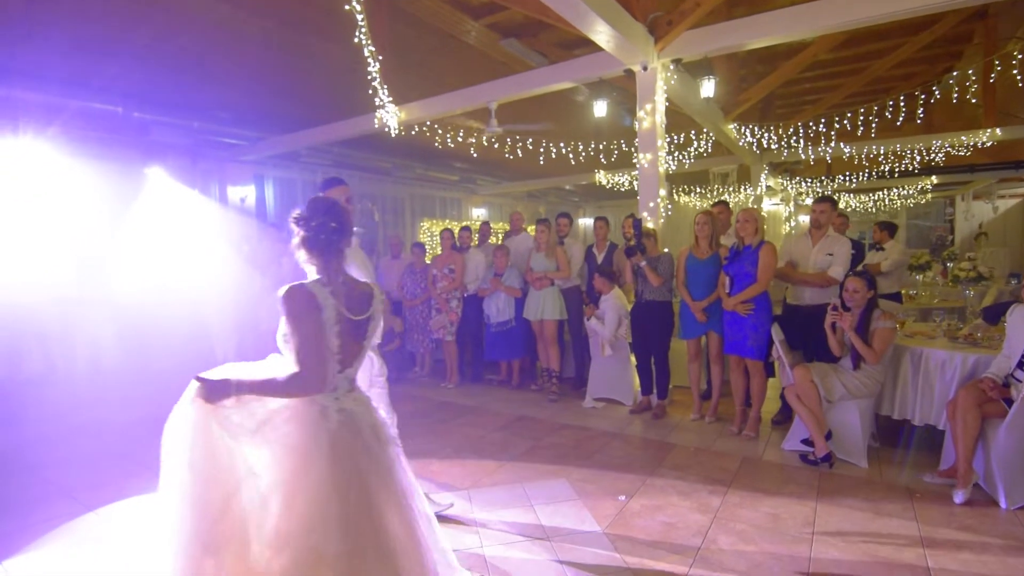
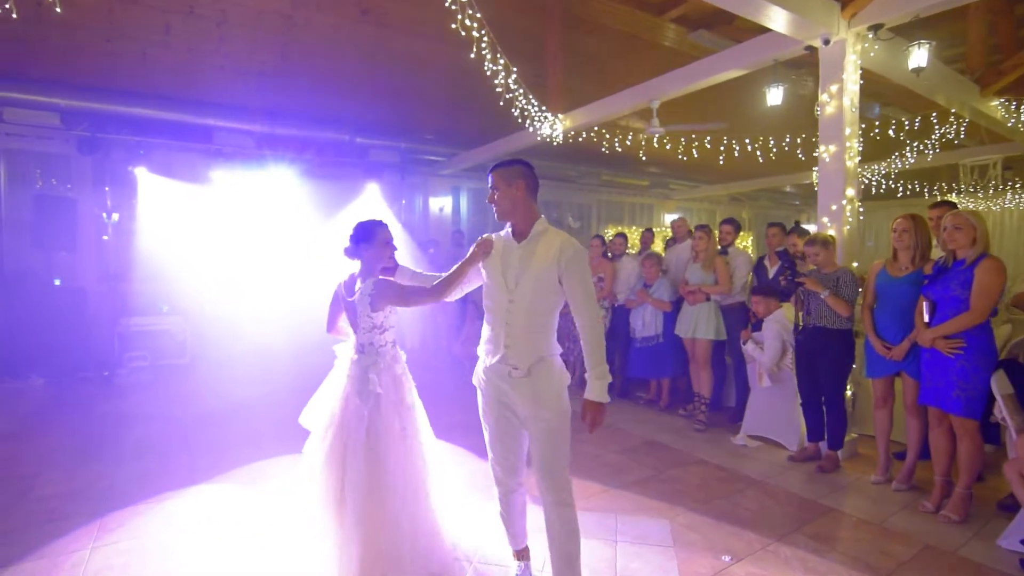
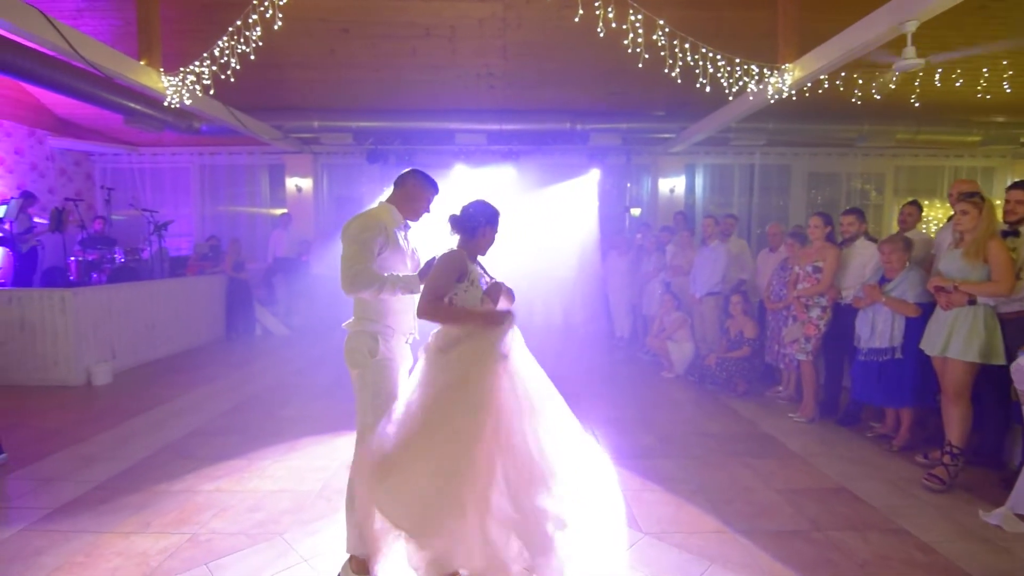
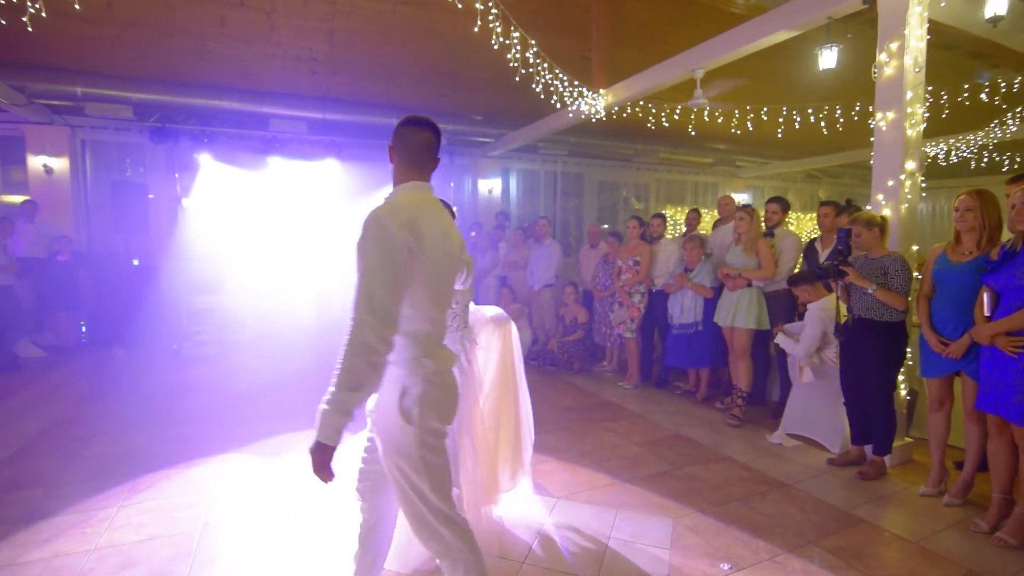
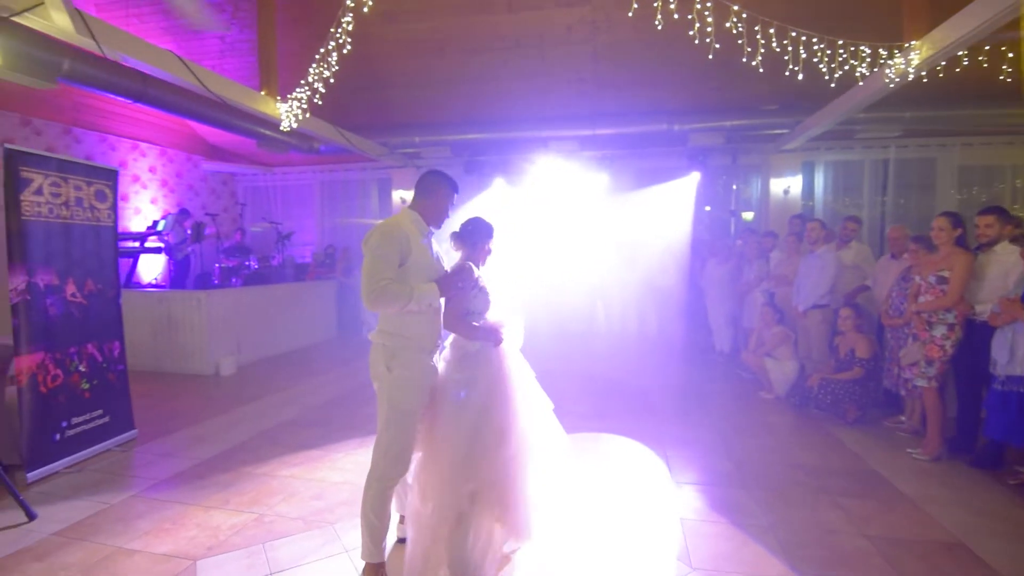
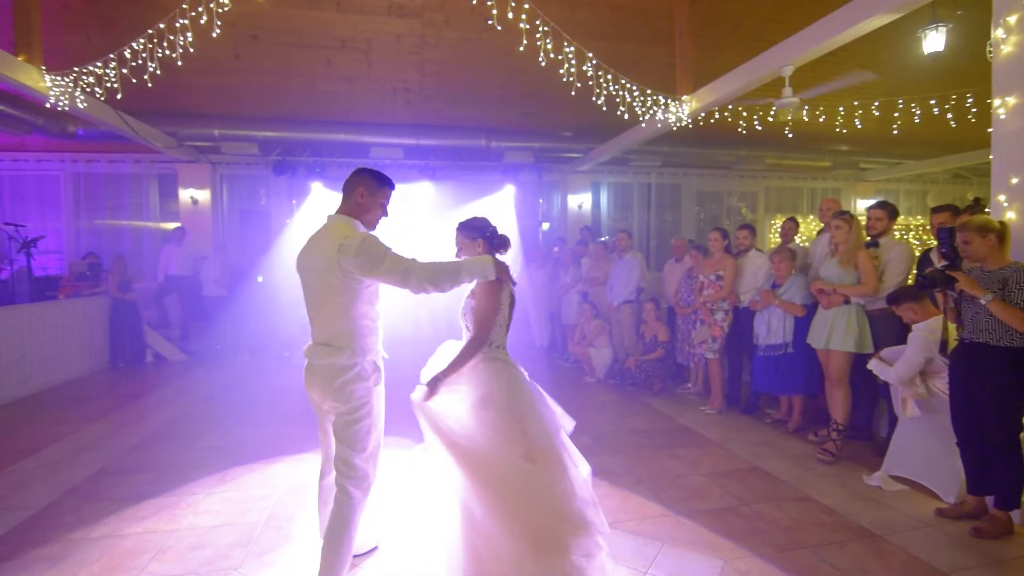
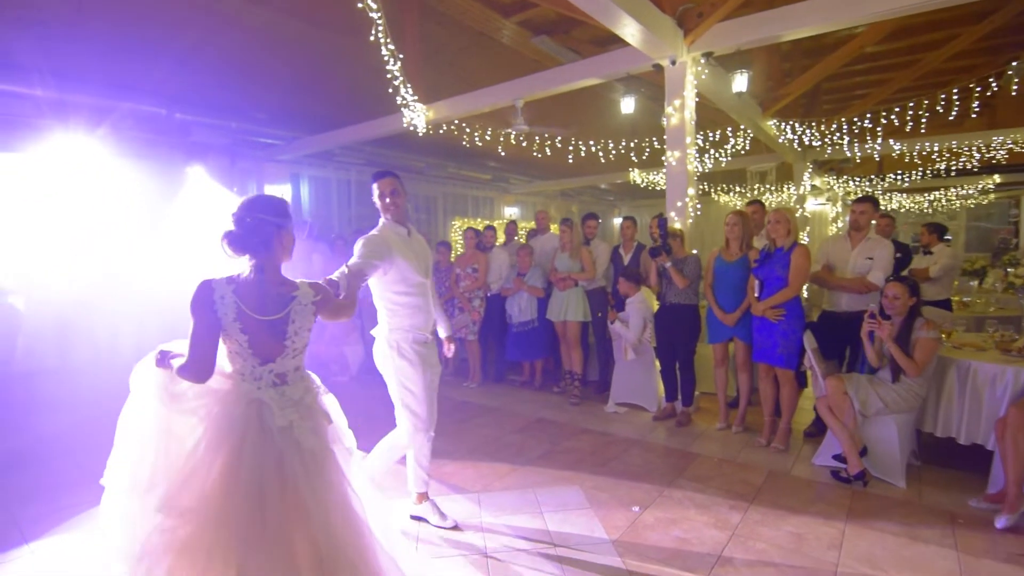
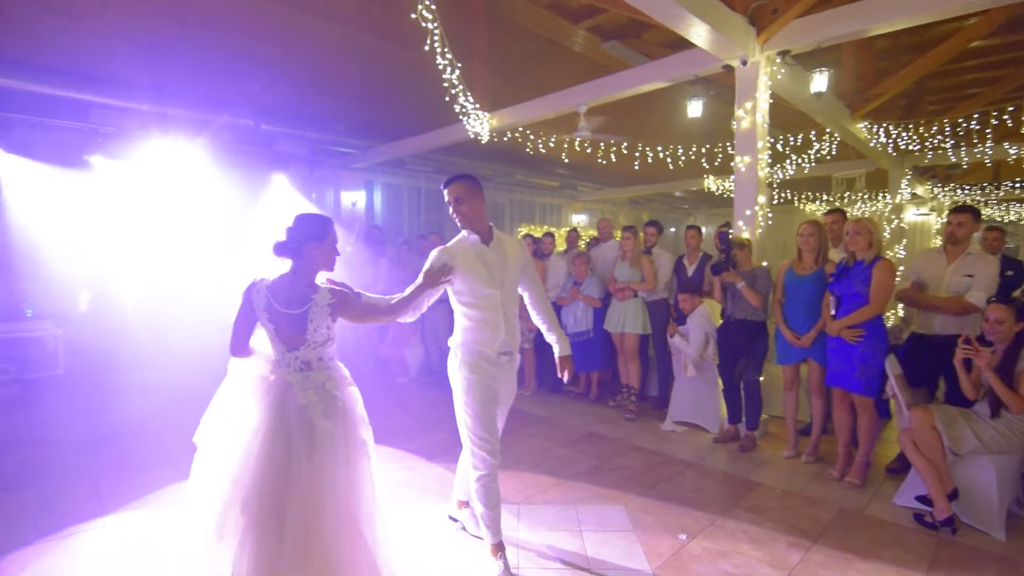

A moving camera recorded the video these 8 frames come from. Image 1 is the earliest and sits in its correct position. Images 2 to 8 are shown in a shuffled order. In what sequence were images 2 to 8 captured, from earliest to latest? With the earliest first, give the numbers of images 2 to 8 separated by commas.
7, 8, 2, 4, 6, 3, 5
